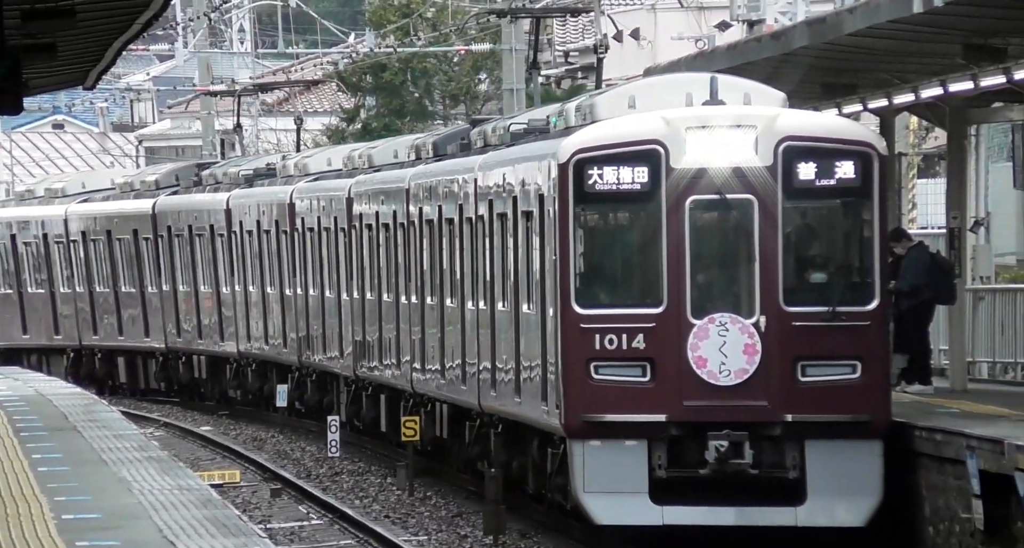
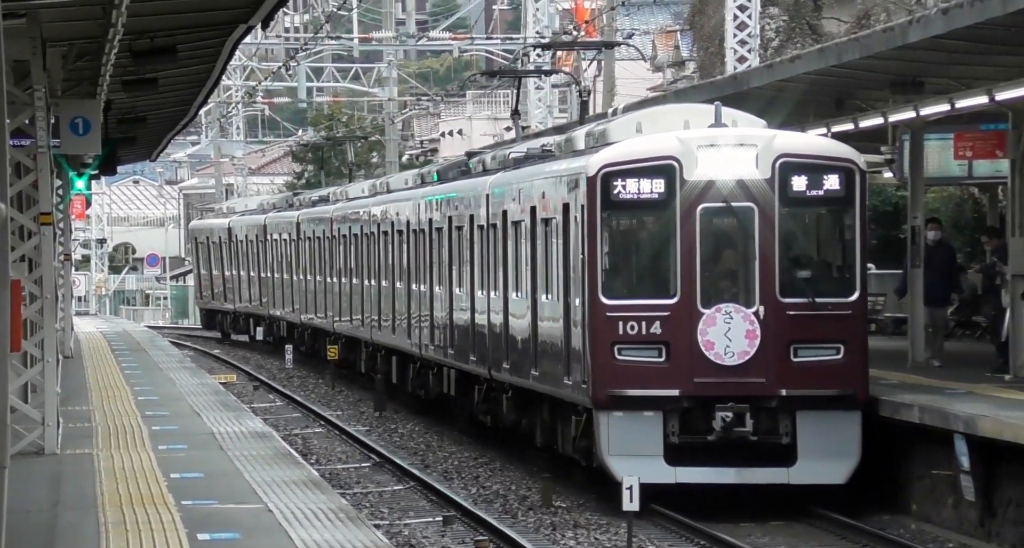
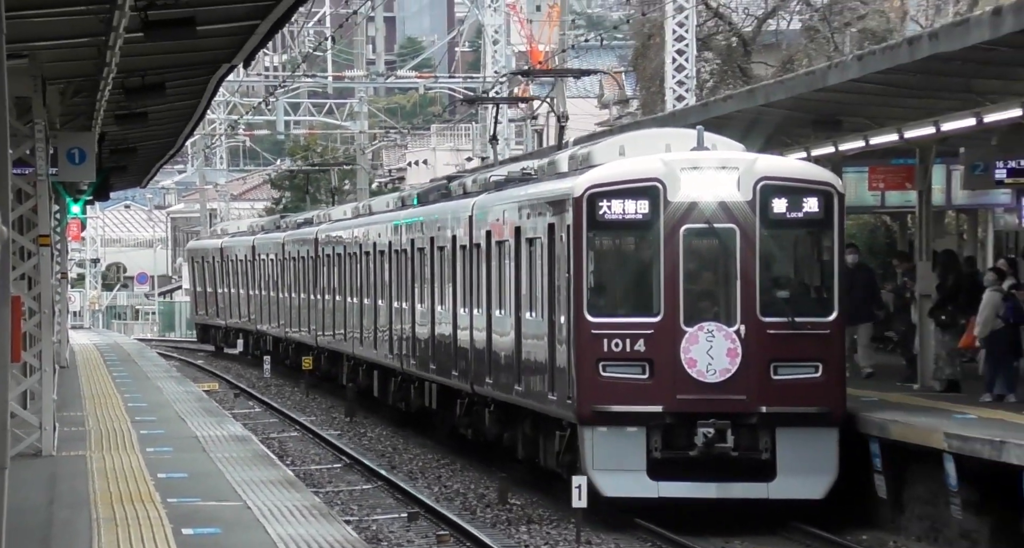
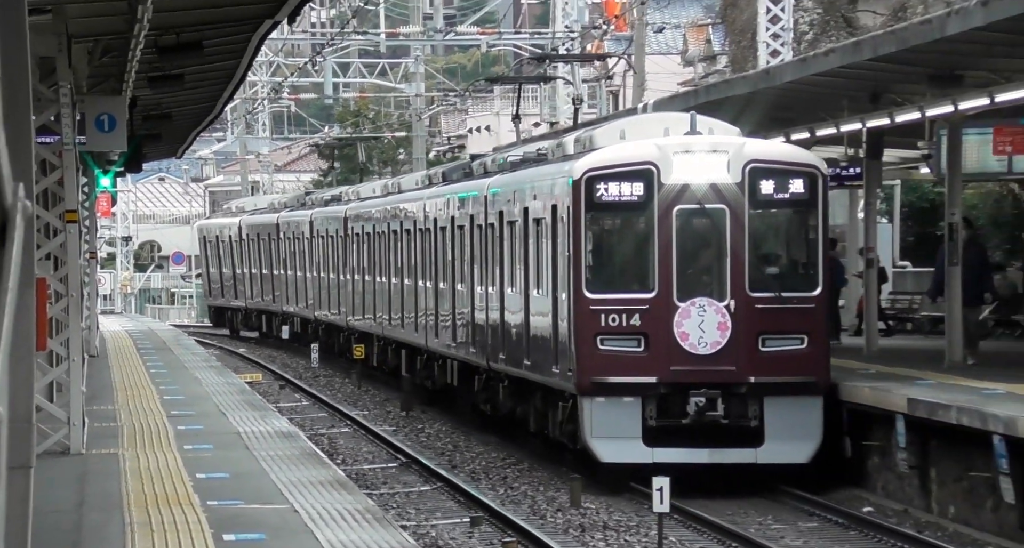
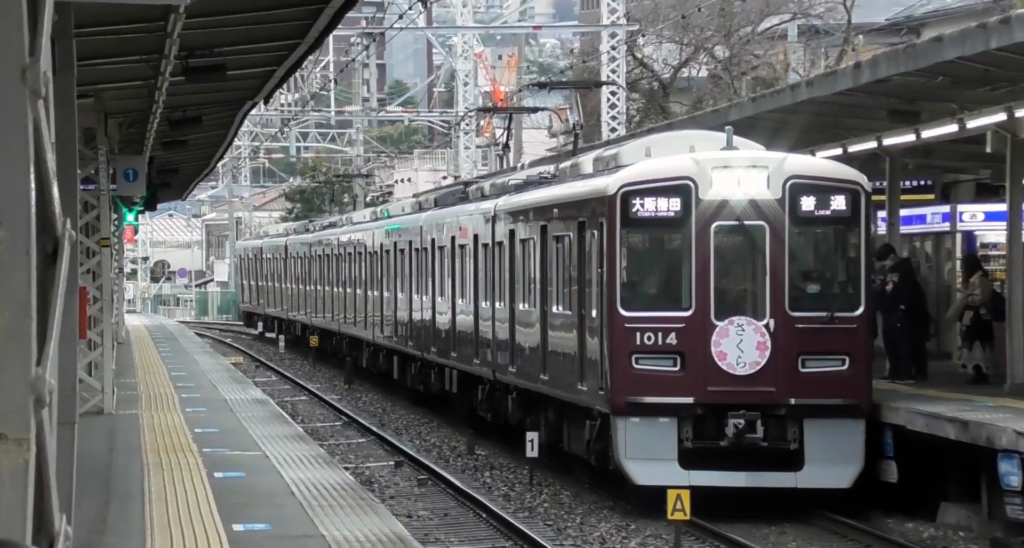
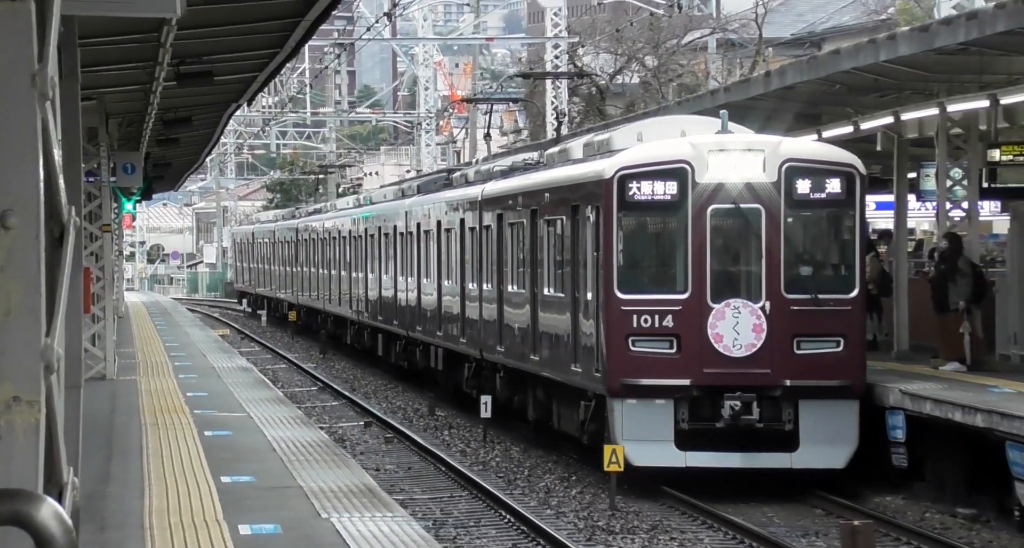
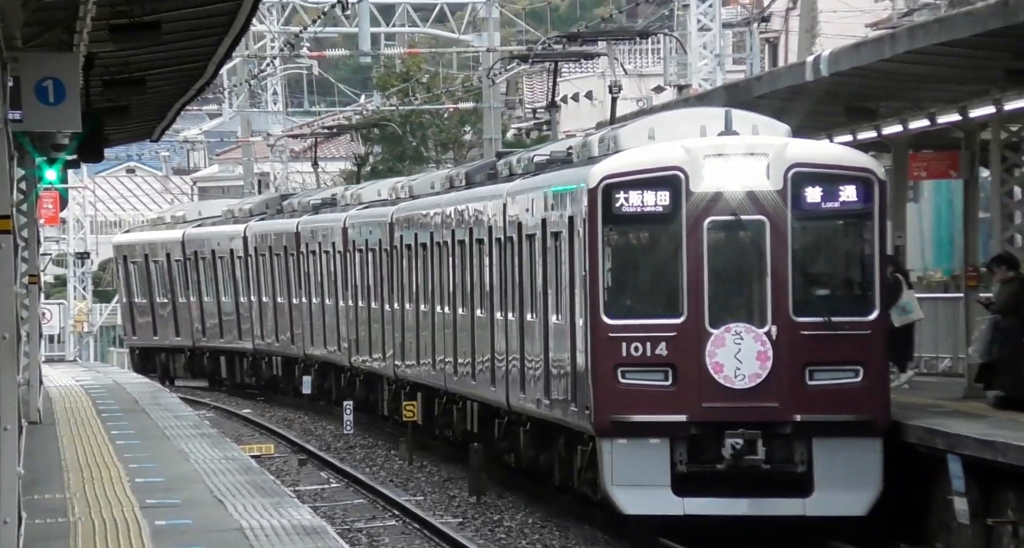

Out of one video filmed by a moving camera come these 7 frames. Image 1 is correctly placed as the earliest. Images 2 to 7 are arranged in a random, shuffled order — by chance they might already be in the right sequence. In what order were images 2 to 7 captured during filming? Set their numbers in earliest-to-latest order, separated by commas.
7, 4, 2, 3, 5, 6
